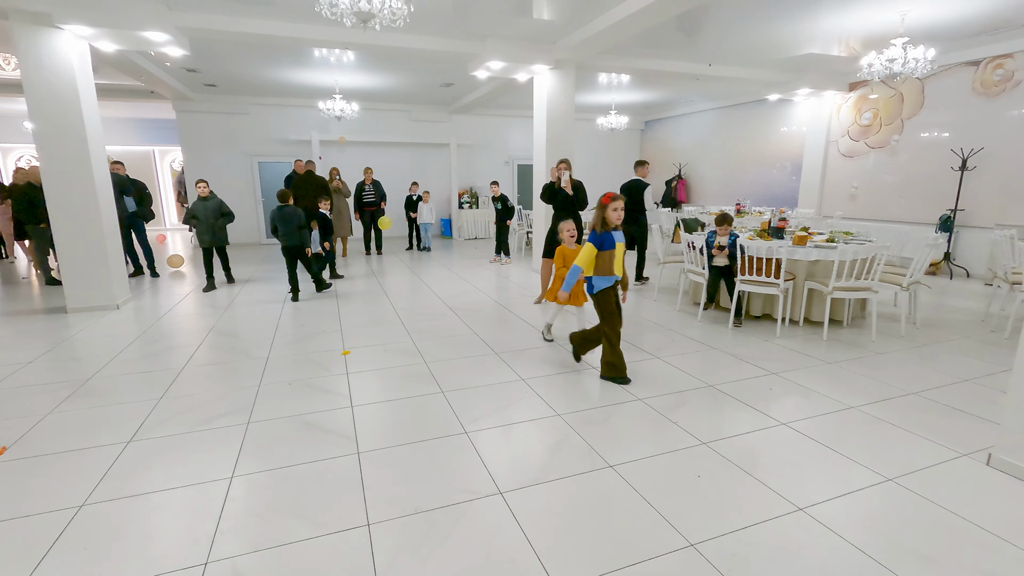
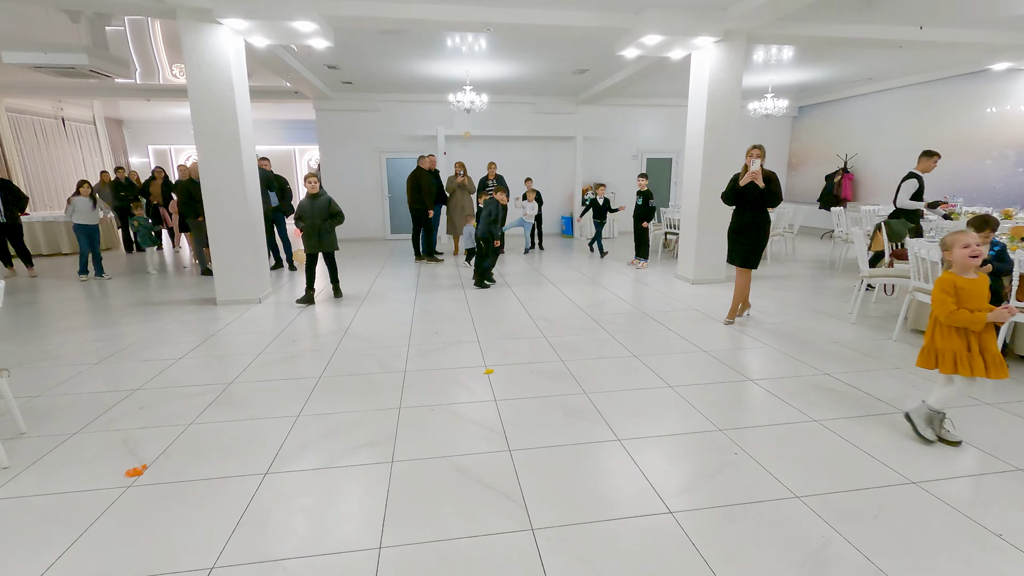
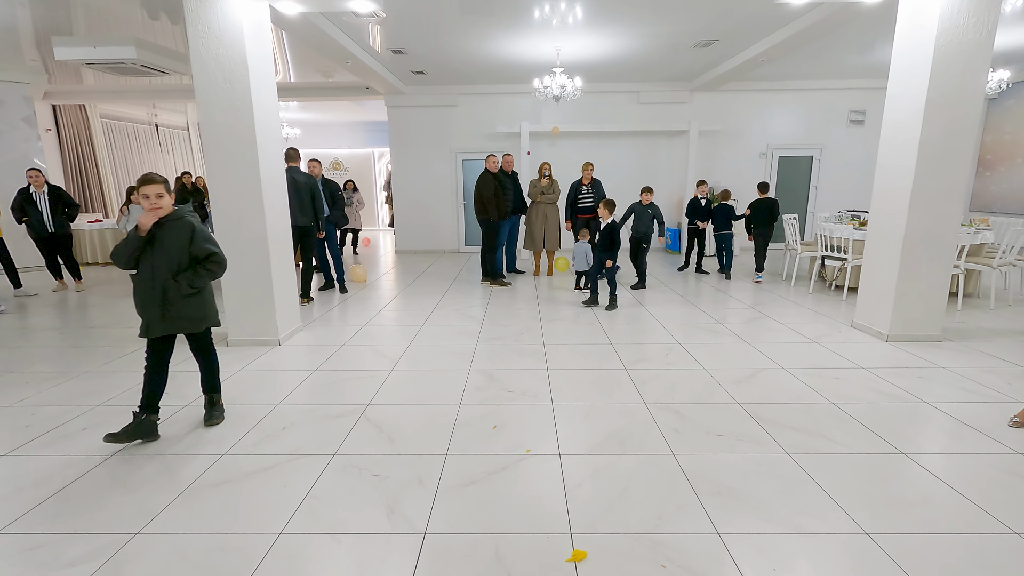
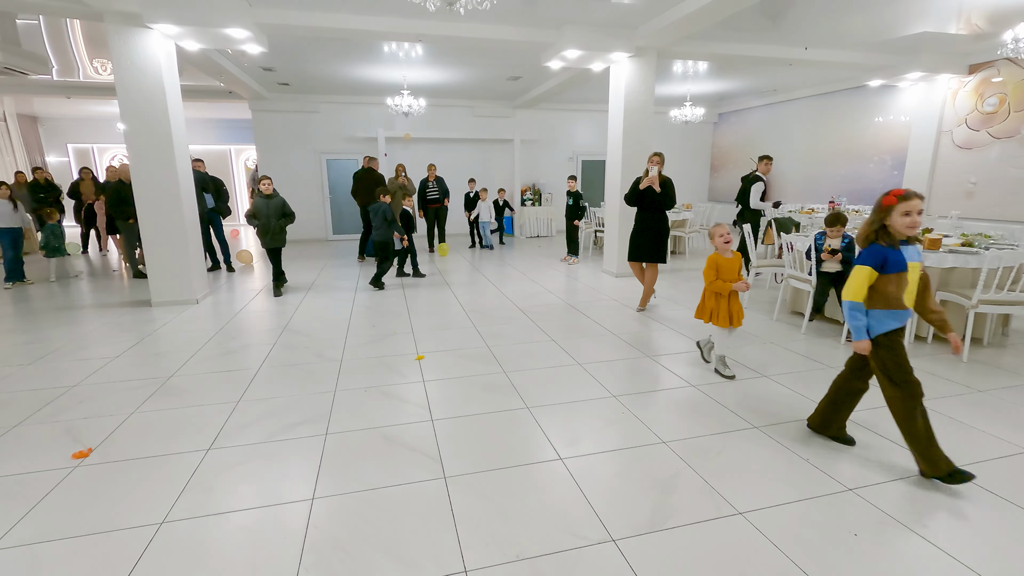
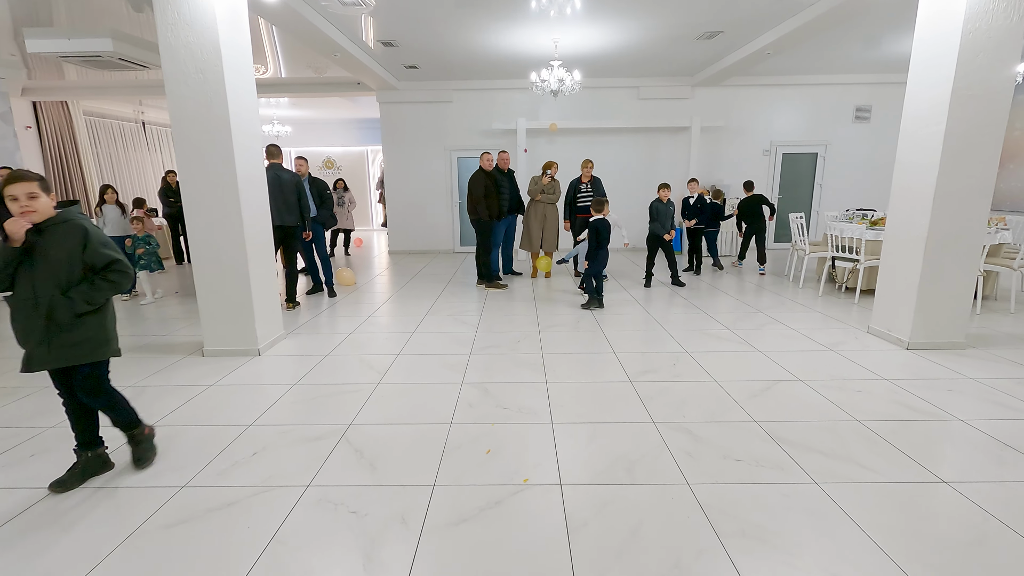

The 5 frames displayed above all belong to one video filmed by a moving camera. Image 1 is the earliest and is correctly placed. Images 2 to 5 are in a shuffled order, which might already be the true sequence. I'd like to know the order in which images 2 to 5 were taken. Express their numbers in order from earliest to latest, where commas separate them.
4, 2, 3, 5
